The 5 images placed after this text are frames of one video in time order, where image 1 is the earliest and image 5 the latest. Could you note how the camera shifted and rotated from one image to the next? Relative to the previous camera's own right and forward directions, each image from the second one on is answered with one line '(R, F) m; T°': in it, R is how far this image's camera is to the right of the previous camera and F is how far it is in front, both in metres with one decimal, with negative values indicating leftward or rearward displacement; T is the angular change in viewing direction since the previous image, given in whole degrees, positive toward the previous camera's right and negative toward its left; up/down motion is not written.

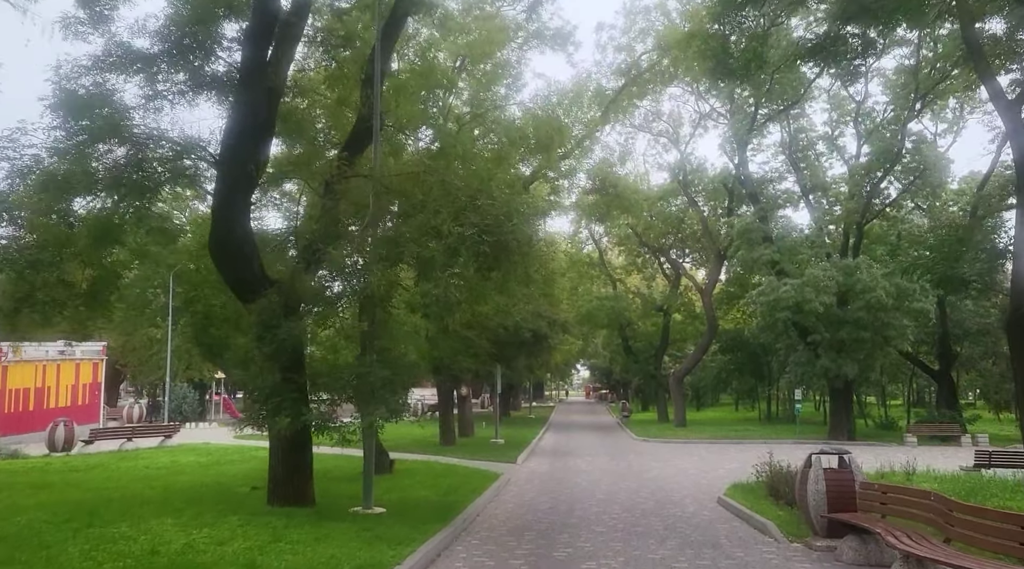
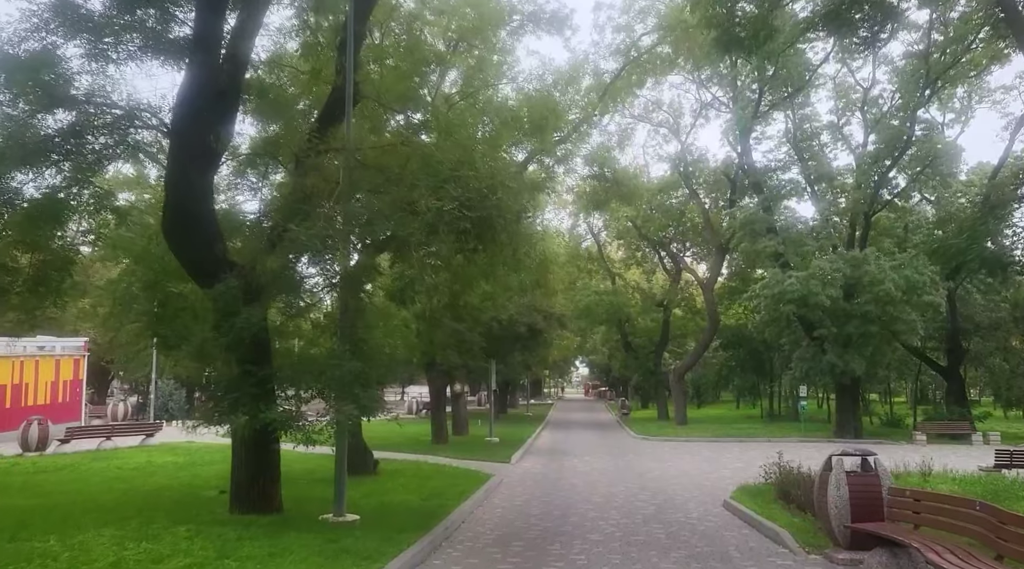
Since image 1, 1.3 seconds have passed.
(+0.2, +1.1) m; 0°
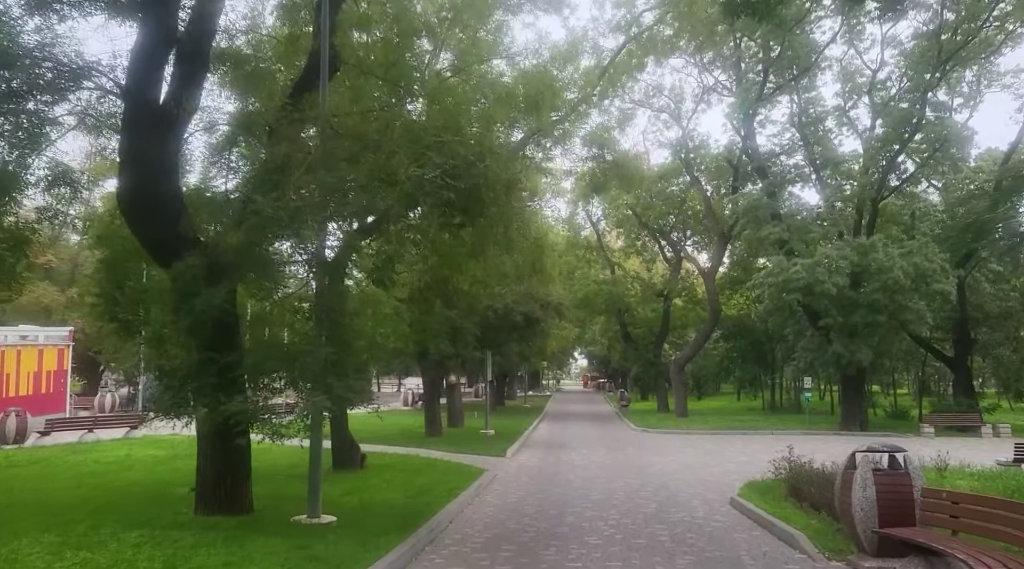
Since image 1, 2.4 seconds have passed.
(+0.1, +0.9) m; 0°
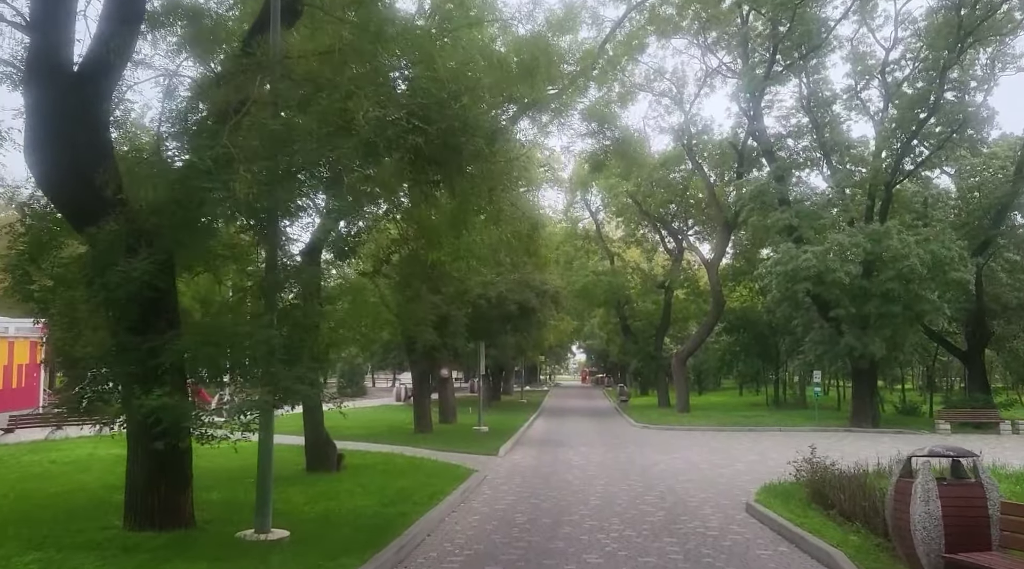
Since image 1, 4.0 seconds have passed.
(+0.1, +1.5) m; 0°
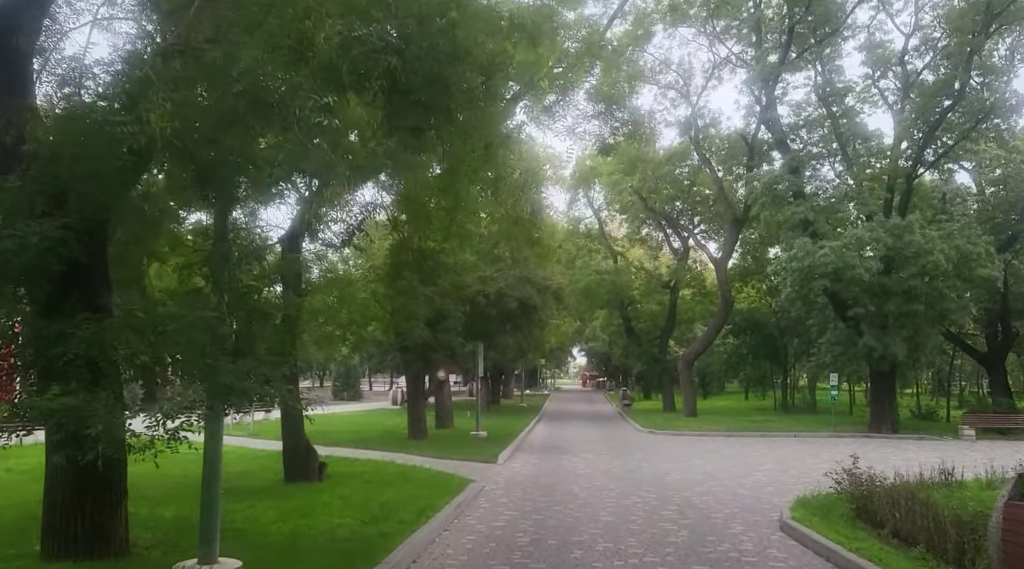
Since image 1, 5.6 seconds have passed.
(0.0, +1.5) m; 0°
